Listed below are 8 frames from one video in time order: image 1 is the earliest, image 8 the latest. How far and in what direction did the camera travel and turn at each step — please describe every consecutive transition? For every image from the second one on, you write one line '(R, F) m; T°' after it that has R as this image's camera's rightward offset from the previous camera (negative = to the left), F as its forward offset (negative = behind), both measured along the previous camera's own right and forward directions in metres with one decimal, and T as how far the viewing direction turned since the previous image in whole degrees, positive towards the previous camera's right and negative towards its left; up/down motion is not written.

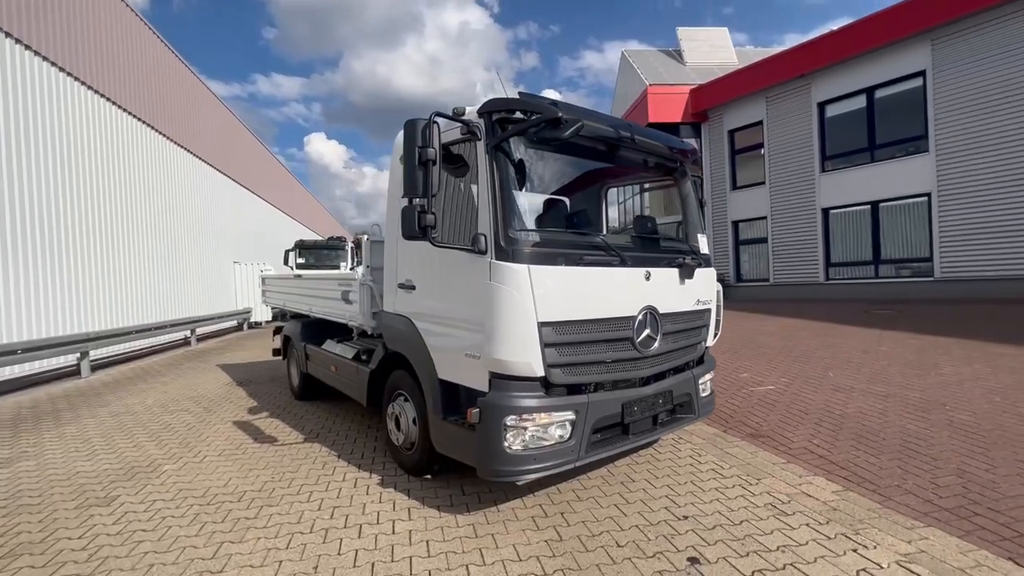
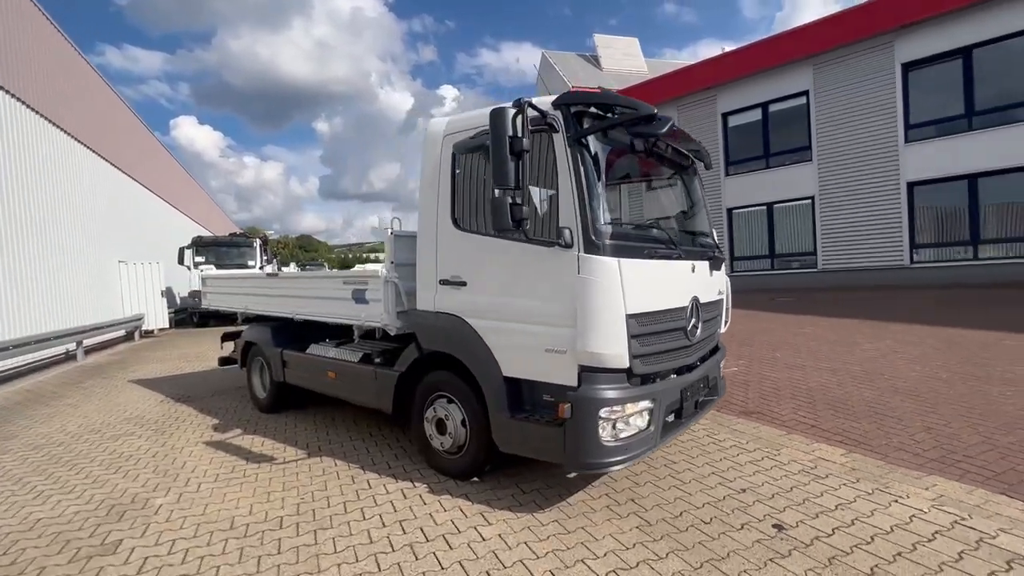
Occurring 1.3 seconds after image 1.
(-1.4, +0.2) m; +12°
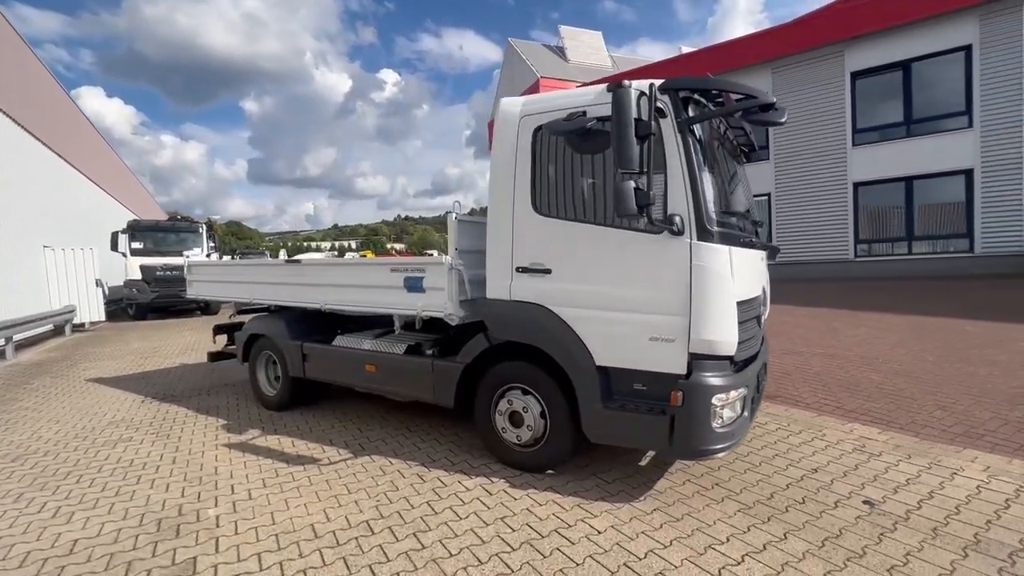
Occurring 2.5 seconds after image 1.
(-1.2, +0.2) m; +7°
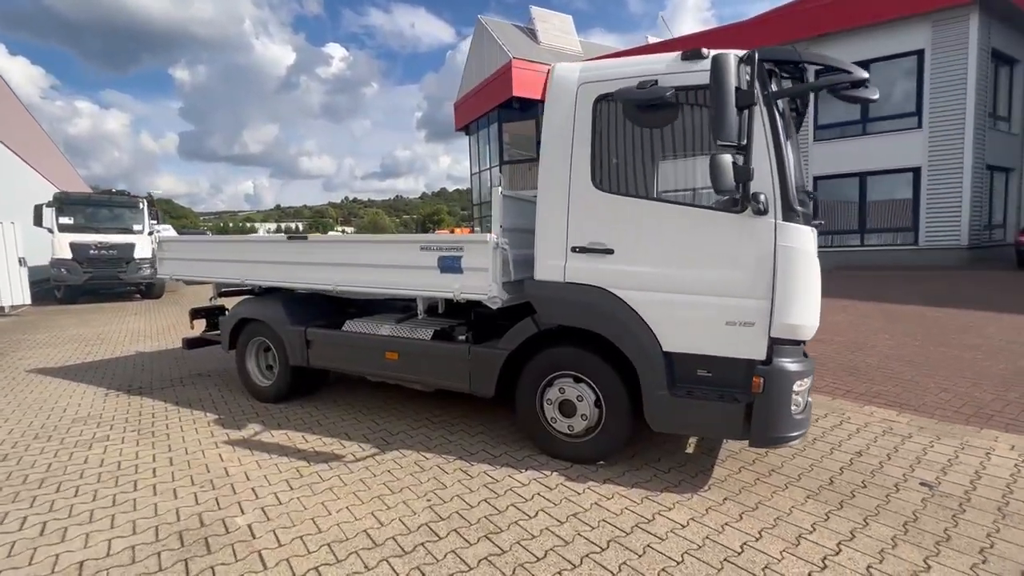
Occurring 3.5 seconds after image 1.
(-0.9, +0.3) m; +6°
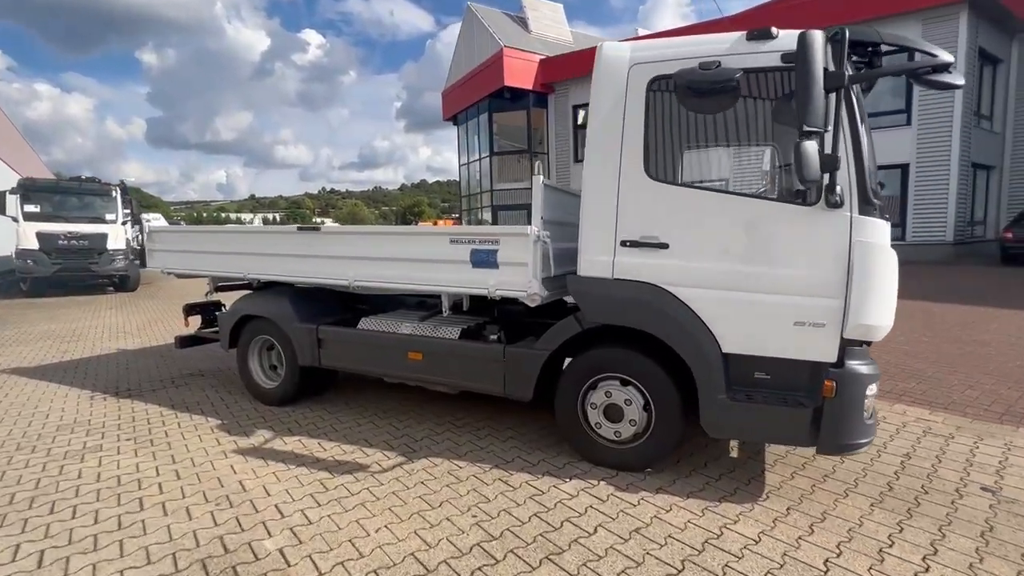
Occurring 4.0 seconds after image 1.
(-0.5, +0.3) m; +2°
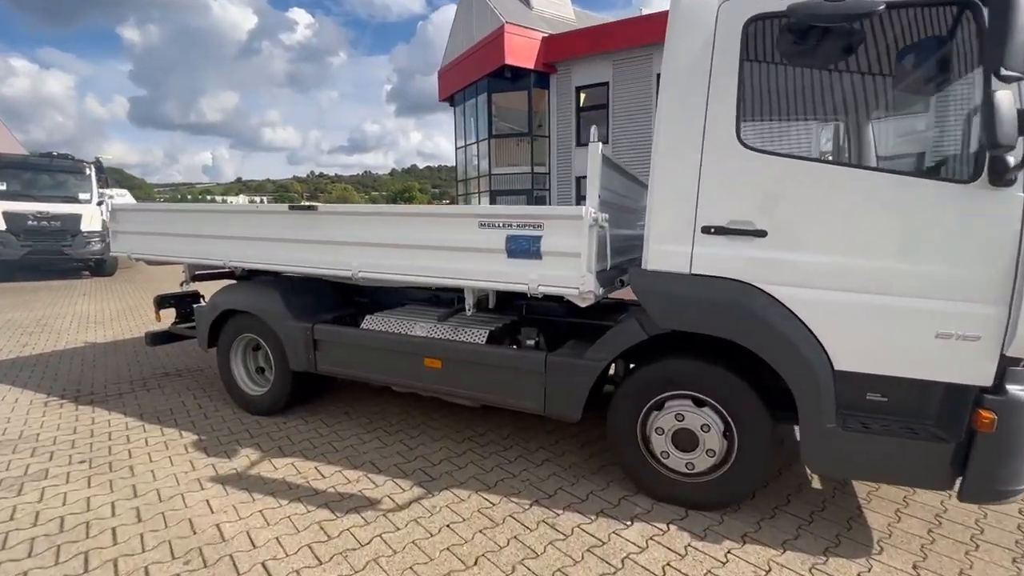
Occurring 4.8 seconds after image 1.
(-0.4, +0.8) m; +1°
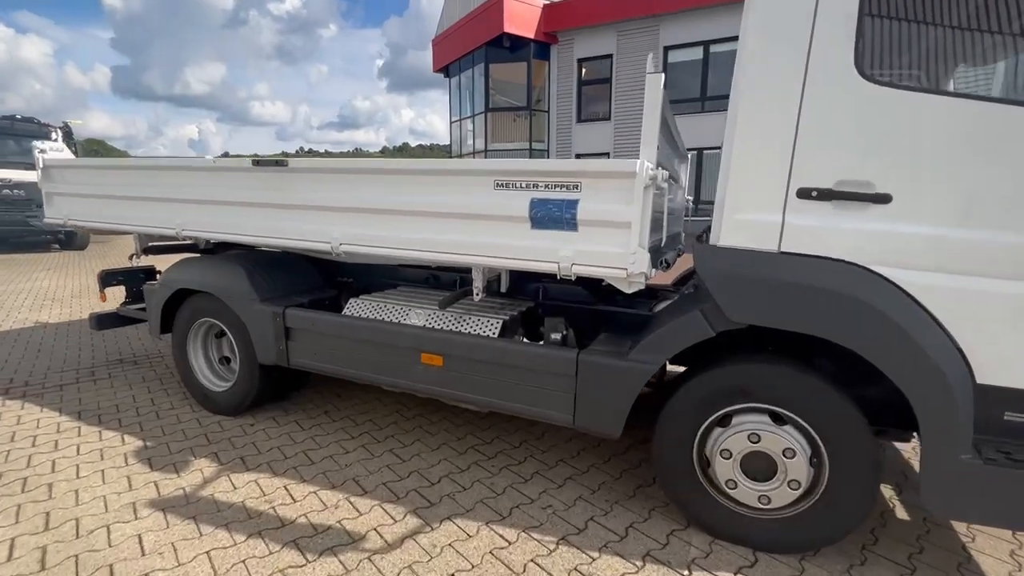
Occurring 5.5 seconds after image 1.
(-0.2, +0.7) m; +1°
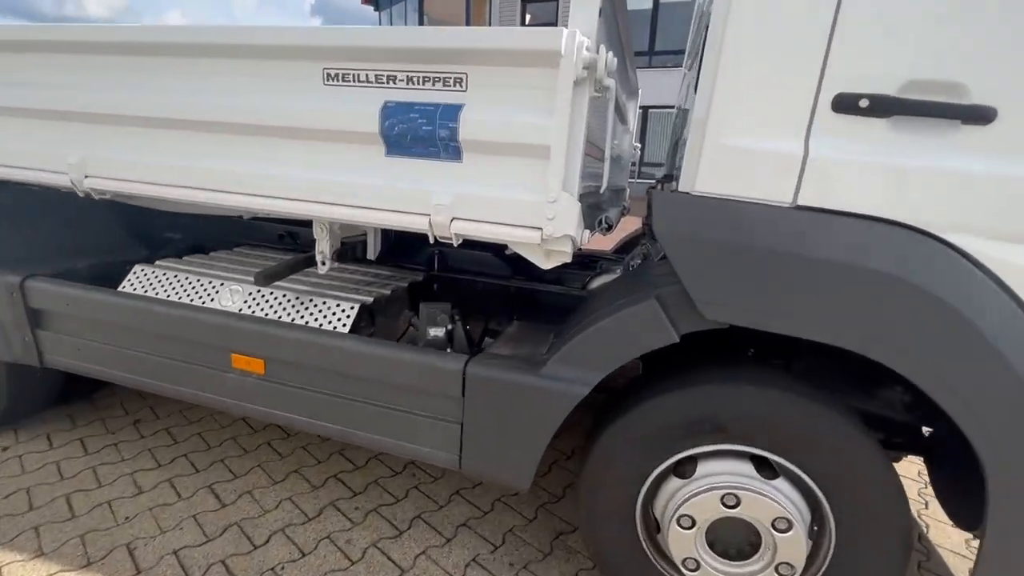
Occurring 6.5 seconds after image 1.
(+0.3, +1.0) m; +7°
